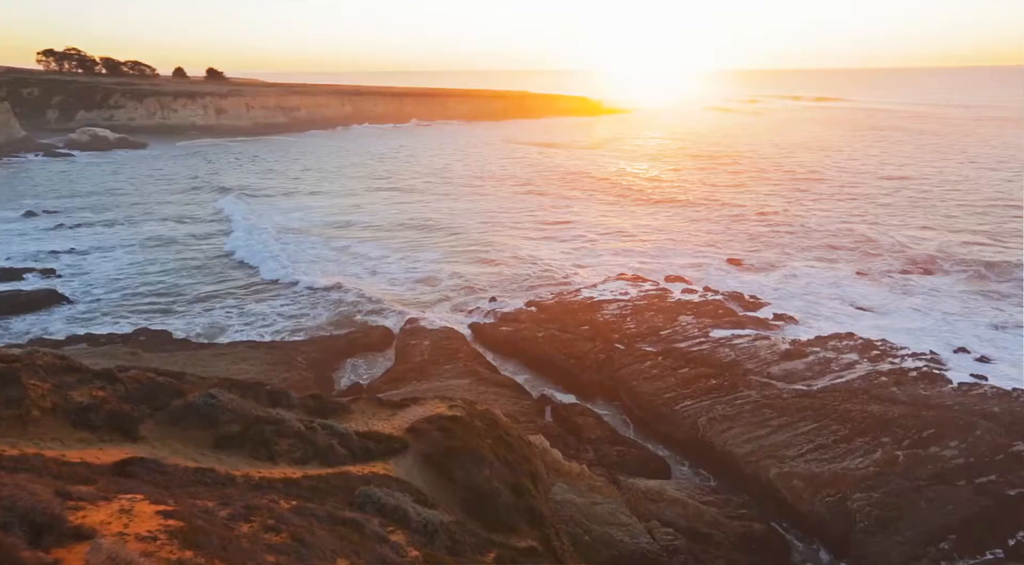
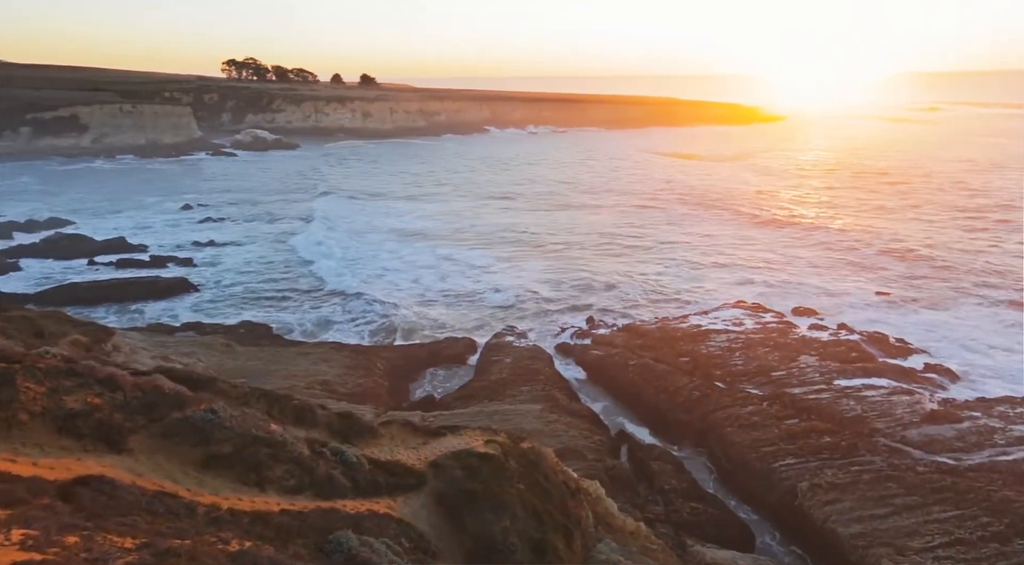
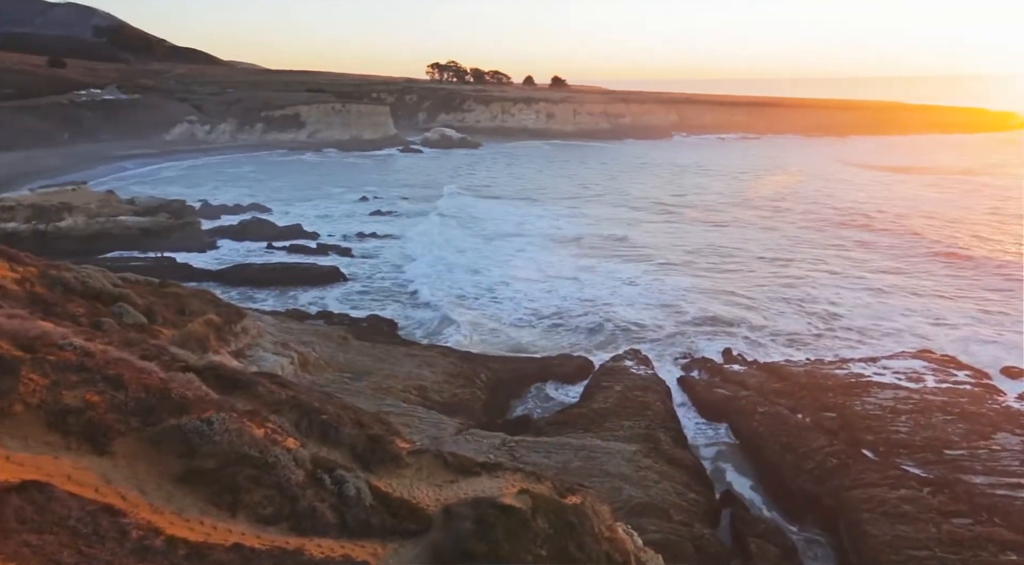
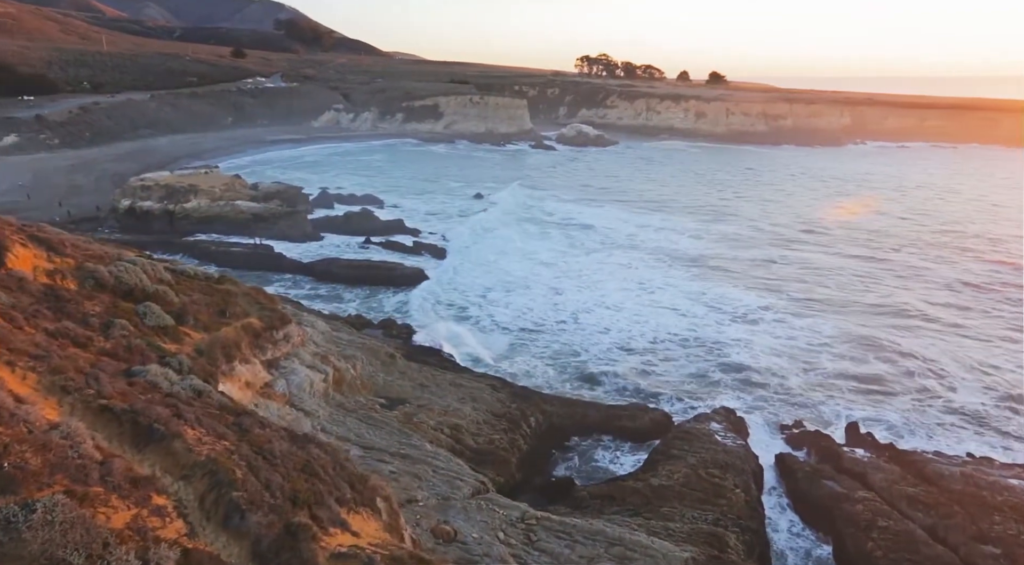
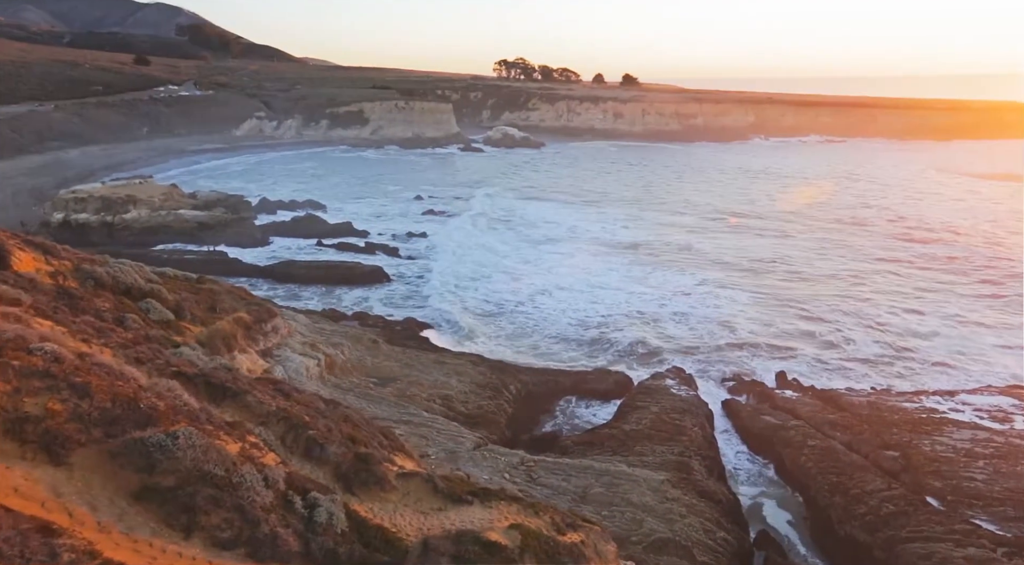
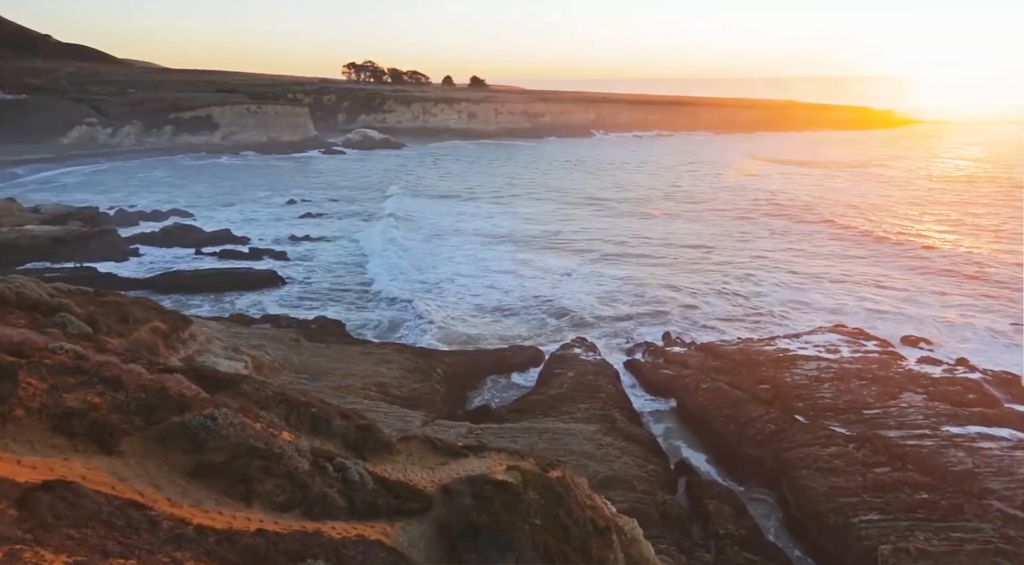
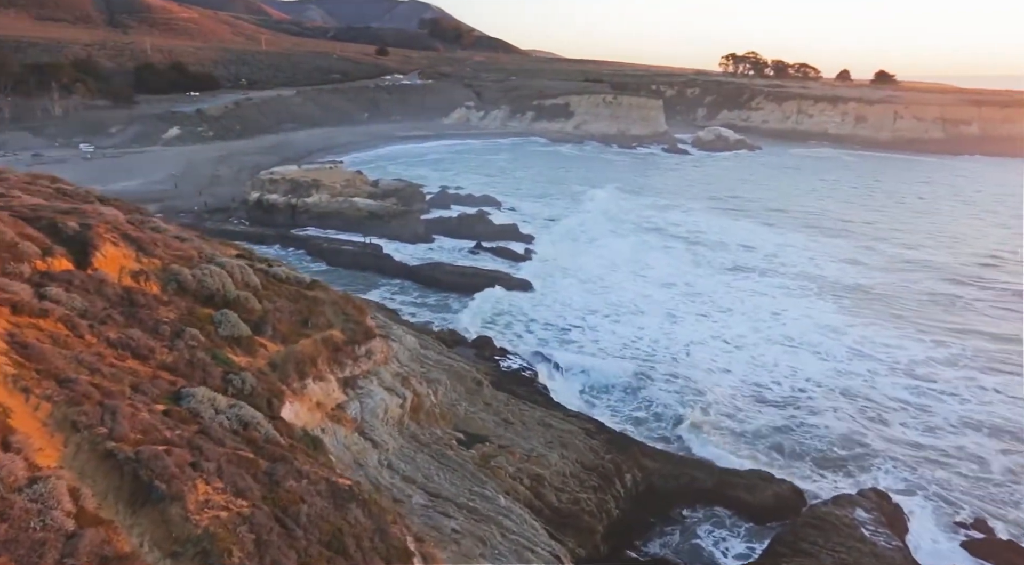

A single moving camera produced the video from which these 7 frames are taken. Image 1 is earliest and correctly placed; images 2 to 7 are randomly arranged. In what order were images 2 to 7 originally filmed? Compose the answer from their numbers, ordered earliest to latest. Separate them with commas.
2, 6, 3, 5, 4, 7
